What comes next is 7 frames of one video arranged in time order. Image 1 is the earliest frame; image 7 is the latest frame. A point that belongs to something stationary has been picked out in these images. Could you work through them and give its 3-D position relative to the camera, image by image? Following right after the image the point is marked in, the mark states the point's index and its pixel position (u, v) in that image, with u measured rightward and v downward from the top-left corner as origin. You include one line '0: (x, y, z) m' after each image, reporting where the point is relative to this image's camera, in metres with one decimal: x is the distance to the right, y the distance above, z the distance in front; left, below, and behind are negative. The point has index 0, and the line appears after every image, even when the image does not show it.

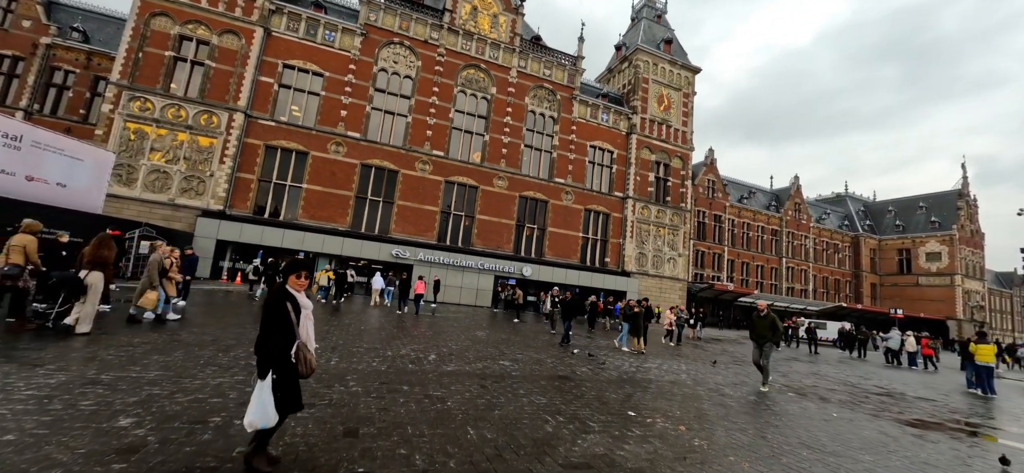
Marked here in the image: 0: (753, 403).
0: (+3.9, -2.7, +6.4) m
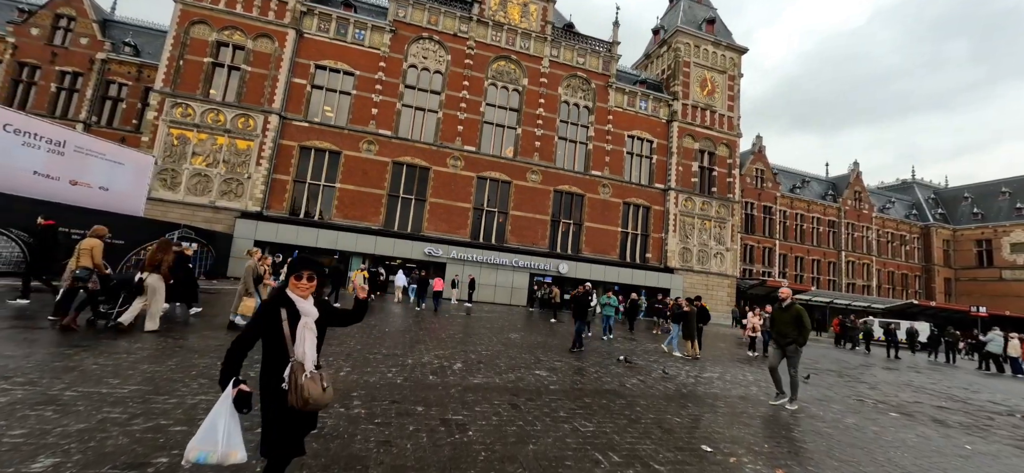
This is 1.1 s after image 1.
0: (+4.4, -2.5, +5.1) m
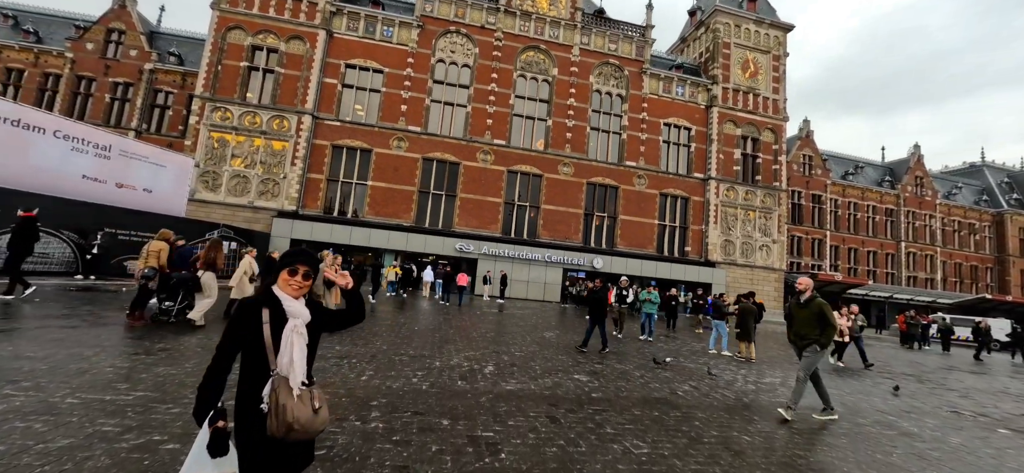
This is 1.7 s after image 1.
0: (+4.8, -2.3, +4.2) m
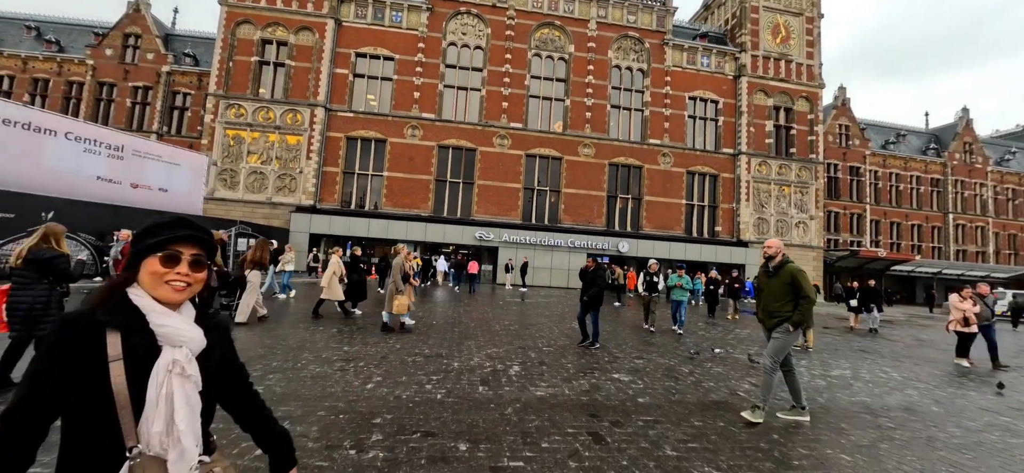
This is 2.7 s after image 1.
0: (+5.1, -1.9, +3.3) m
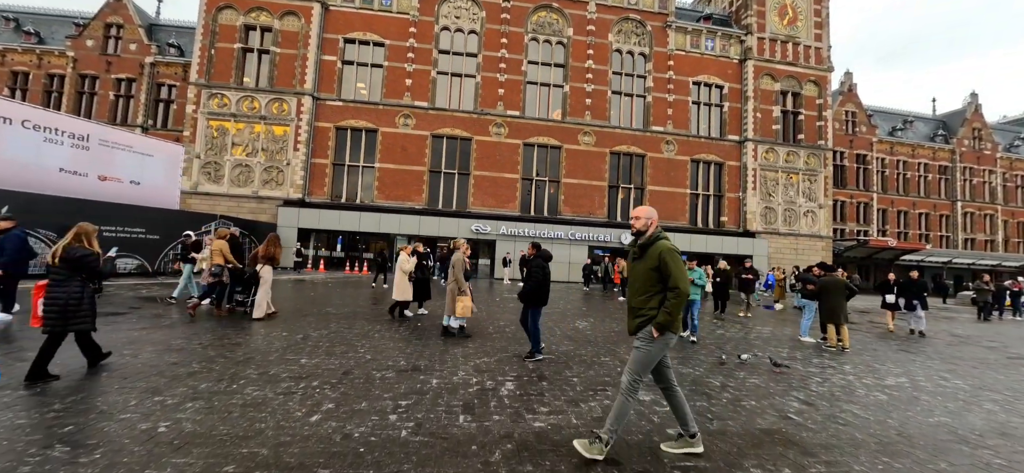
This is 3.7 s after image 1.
0: (+5.1, -1.8, +2.4) m
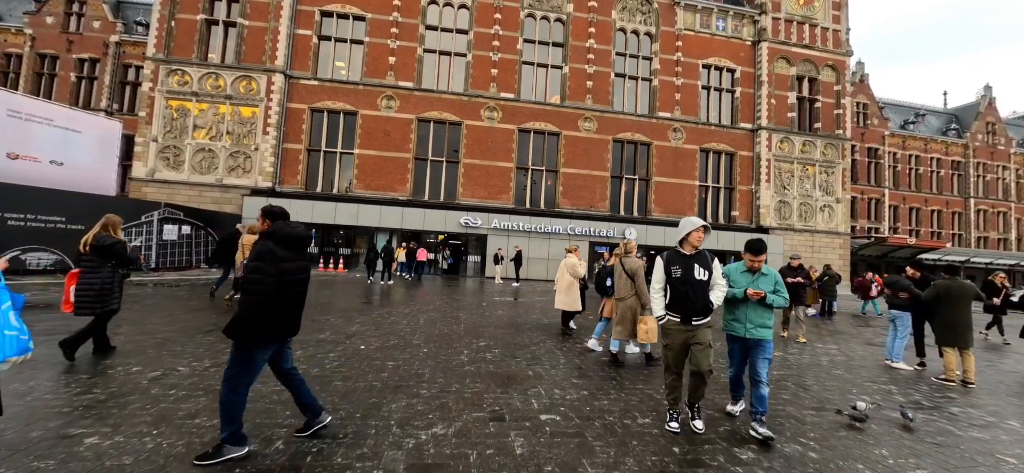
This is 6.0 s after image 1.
0: (+4.9, -1.6, +0.5) m
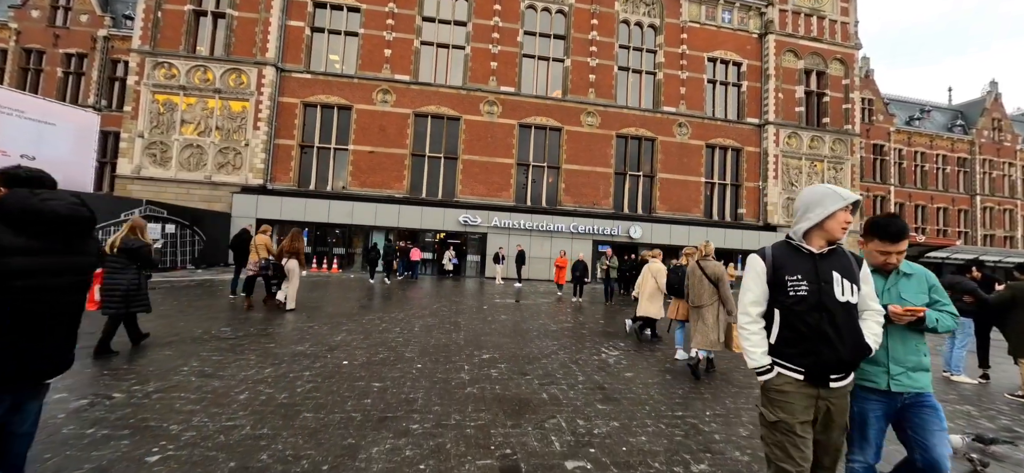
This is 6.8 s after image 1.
0: (+5.0, -1.6, -0.2) m
